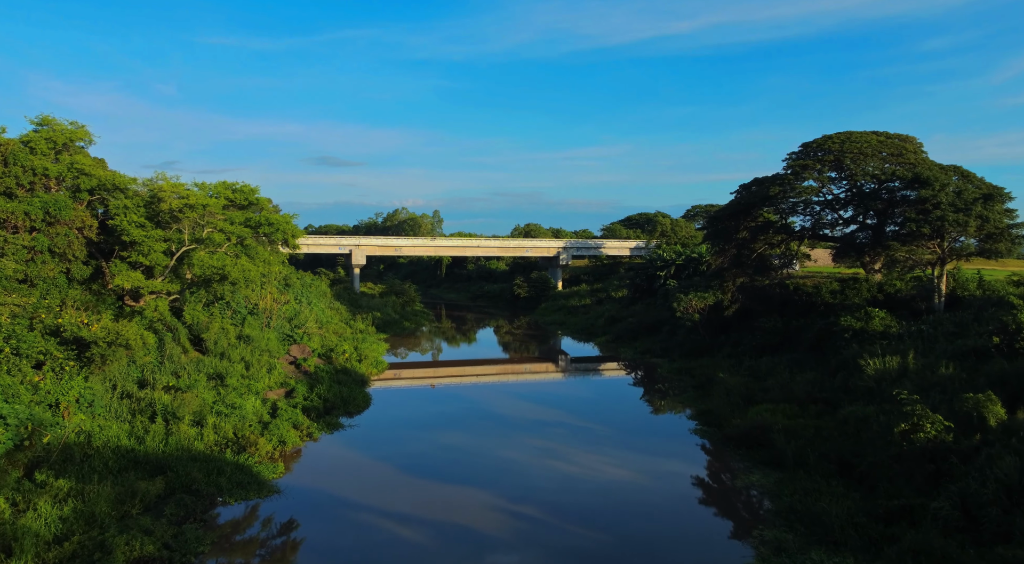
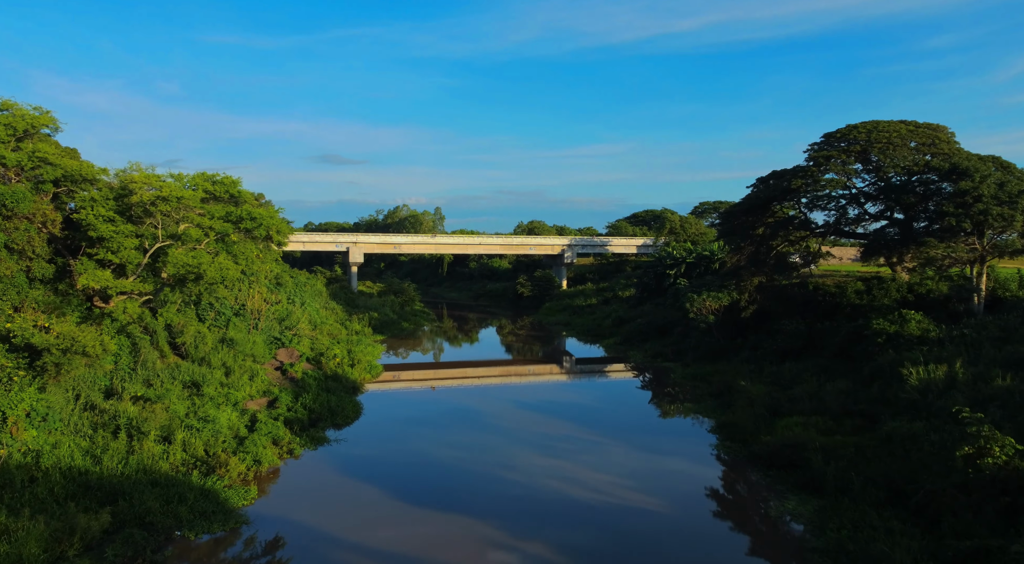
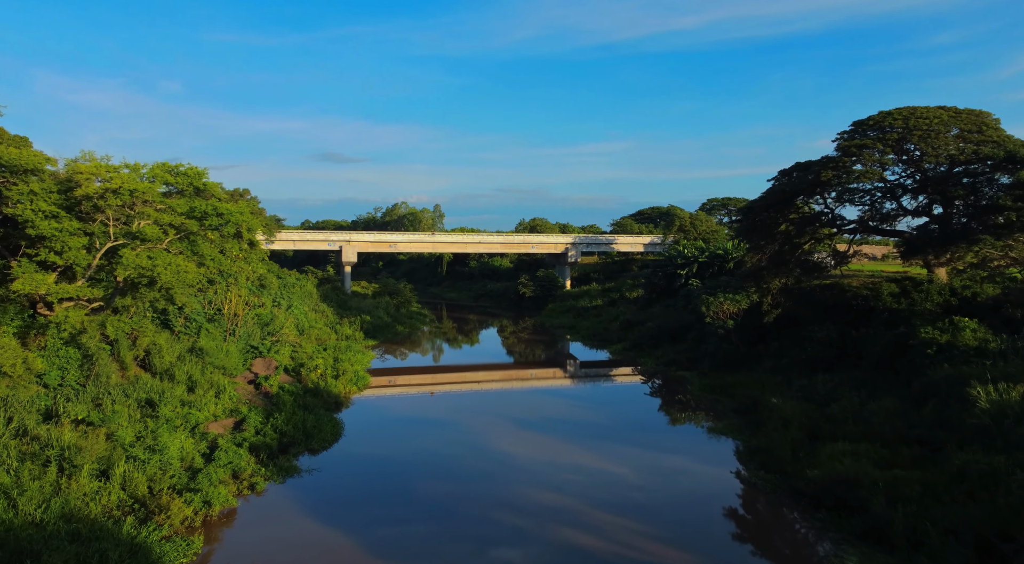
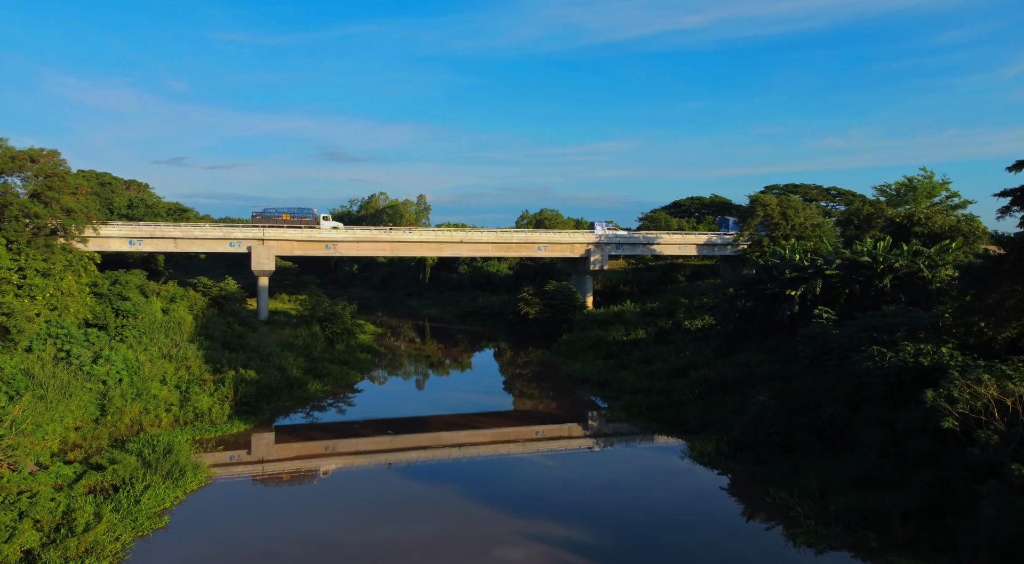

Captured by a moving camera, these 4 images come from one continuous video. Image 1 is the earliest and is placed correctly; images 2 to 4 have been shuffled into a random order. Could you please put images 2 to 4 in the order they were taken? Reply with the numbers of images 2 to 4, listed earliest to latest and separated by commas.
2, 3, 4
